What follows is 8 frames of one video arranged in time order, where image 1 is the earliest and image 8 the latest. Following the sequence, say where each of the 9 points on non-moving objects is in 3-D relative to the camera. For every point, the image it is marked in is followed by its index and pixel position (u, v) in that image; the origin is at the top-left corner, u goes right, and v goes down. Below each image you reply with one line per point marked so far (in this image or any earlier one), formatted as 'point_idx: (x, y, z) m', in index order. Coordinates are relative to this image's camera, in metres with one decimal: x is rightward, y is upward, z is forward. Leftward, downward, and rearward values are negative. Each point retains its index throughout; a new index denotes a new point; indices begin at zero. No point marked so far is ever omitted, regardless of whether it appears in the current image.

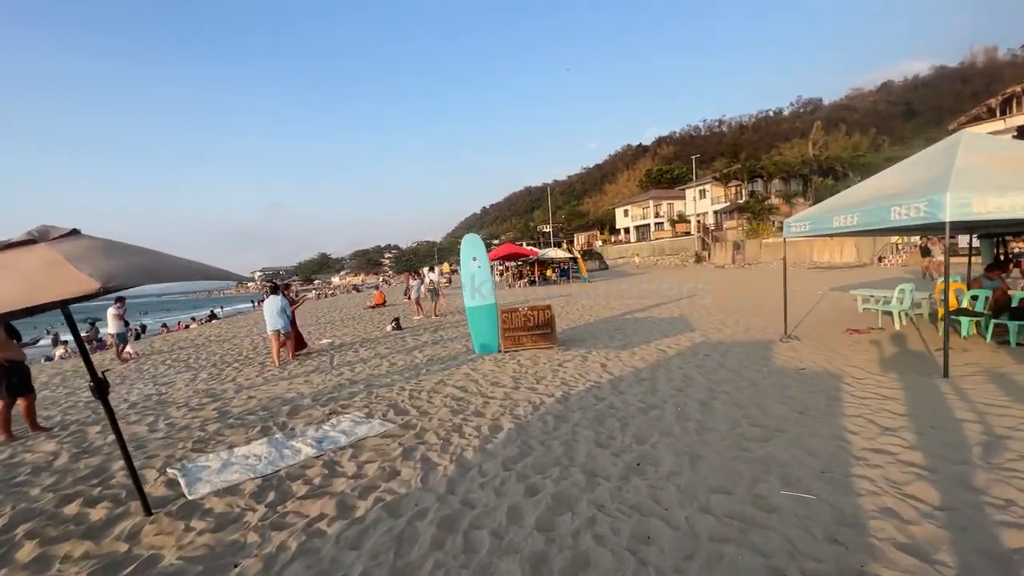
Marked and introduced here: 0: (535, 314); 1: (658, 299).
0: (+0.4, -0.5, +8.9) m
1: (+5.5, -0.4, +17.9) m
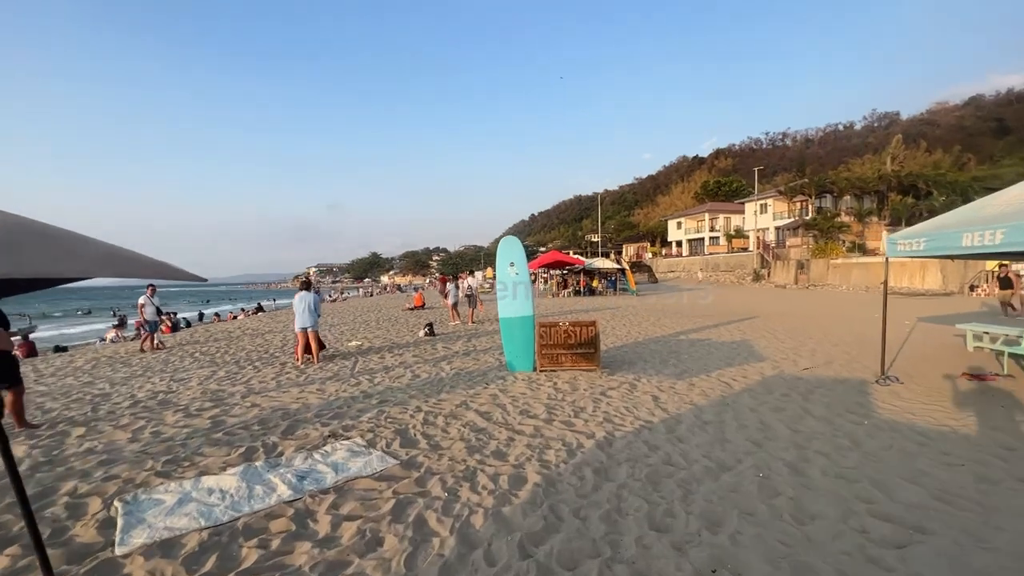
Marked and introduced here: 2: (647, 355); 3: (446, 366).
0: (+1.1, -0.7, +7.8) m
1: (+7.0, -1.1, +16.3) m
2: (+2.7, -1.3, +9.5) m
3: (-1.3, -1.5, +8.9) m
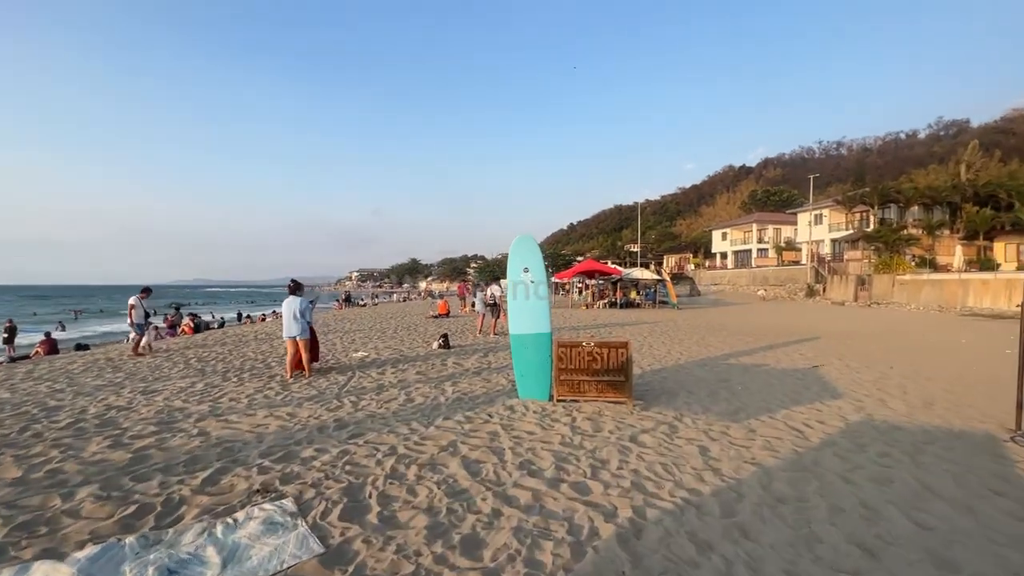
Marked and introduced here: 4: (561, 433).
0: (+1.2, -0.9, +6.4) m
1: (+7.7, -1.6, +14.4) m
2: (+3.0, -1.6, +7.9) m
3: (-1.0, -1.6, +7.6) m
4: (+0.5, -1.6, +5.2) m
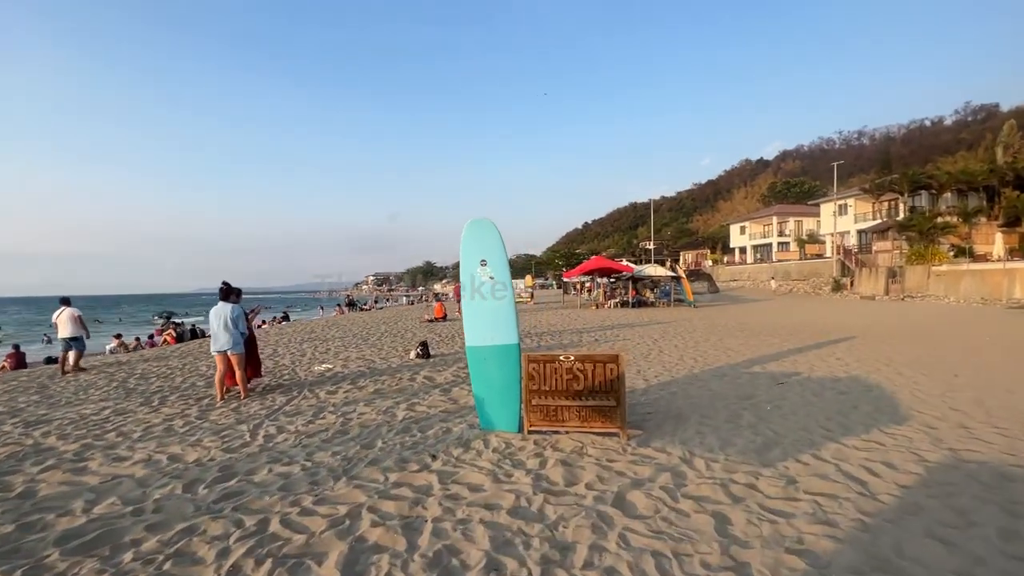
0: (+0.8, -0.9, +4.9) m
1: (+7.6, -1.4, +12.6) m
2: (+2.6, -1.5, +6.3) m
3: (-1.4, -1.6, +6.2) m
4: (0.0, -1.6, +3.7) m
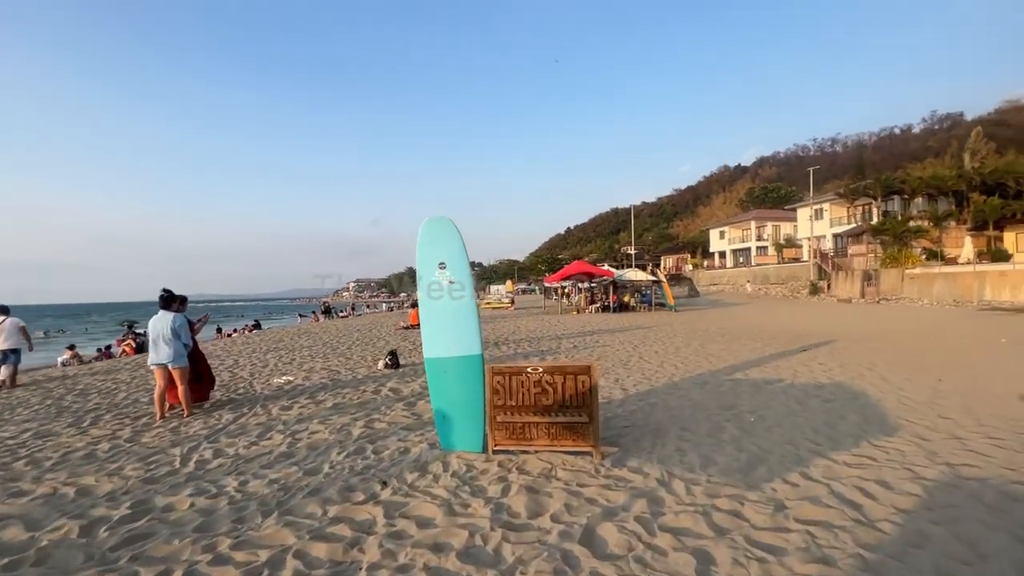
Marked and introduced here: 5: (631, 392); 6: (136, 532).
0: (+0.4, -0.9, +4.4) m
1: (+6.9, -1.5, +12.4) m
2: (+2.2, -1.6, +5.9) m
3: (-1.8, -1.7, +5.7) m
4: (-0.3, -1.6, +3.2) m
5: (+1.8, -1.6, +7.2) m
6: (-2.5, -1.6, +3.2) m
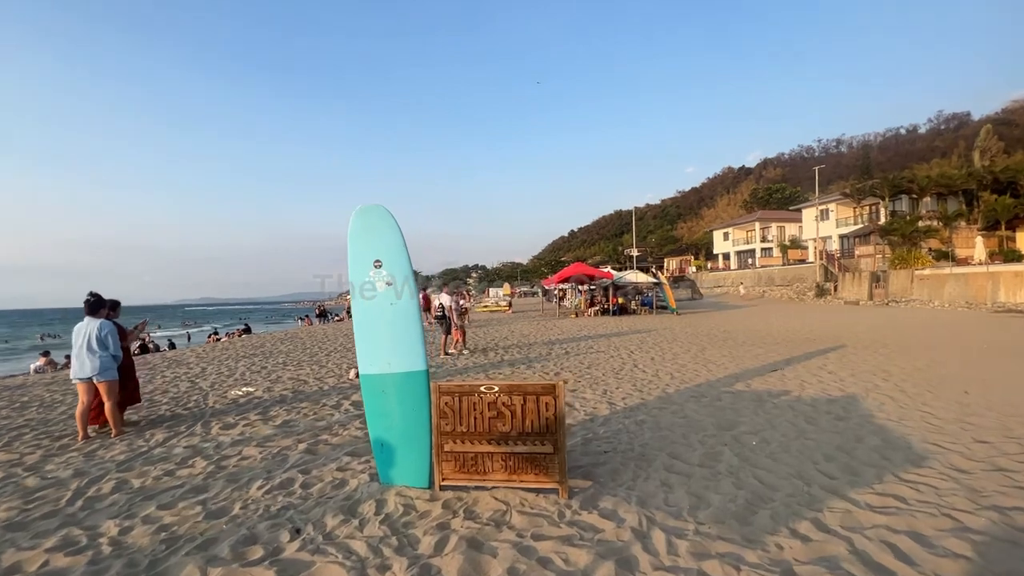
0: (0.0, -0.9, +3.7) m
1: (+6.6, -1.5, +11.6) m
2: (+1.8, -1.6, +5.1) m
3: (-2.2, -1.7, +4.9) m
4: (-0.7, -1.6, +2.5) m
5: (+1.4, -1.6, +6.4) m
6: (-2.9, -1.7, +2.5) m
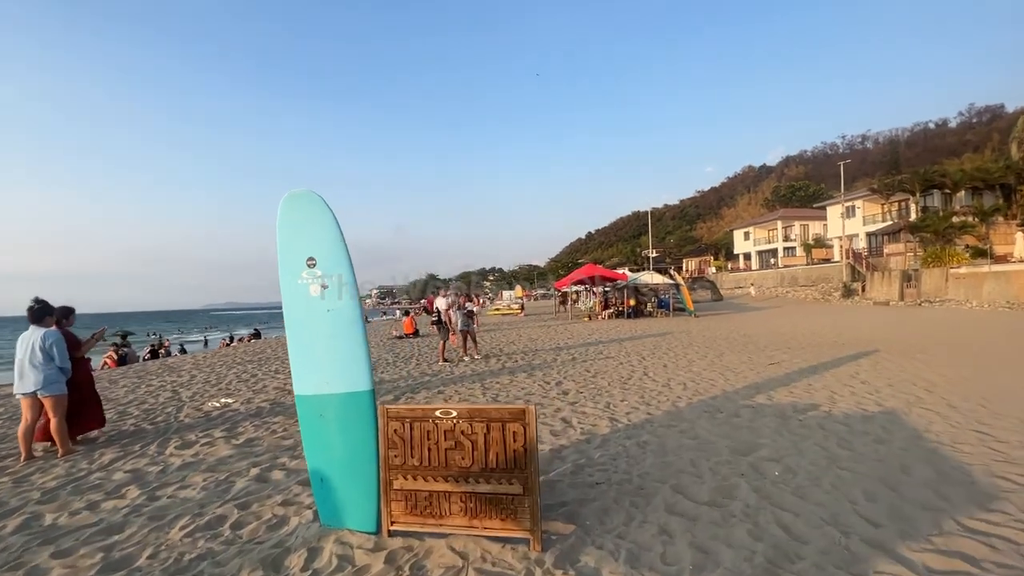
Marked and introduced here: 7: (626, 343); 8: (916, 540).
0: (-0.2, -0.9, +3.0) m
1: (+6.7, -1.5, +10.7) m
2: (+1.6, -1.6, +4.4) m
3: (-2.4, -1.7, +4.3) m
4: (-1.0, -1.6, +1.8) m
5: (+1.3, -1.6, +5.7) m
6: (-3.2, -1.7, +1.9) m
7: (+3.5, -1.7, +14.5) m
8: (+2.5, -1.5, +2.9) m
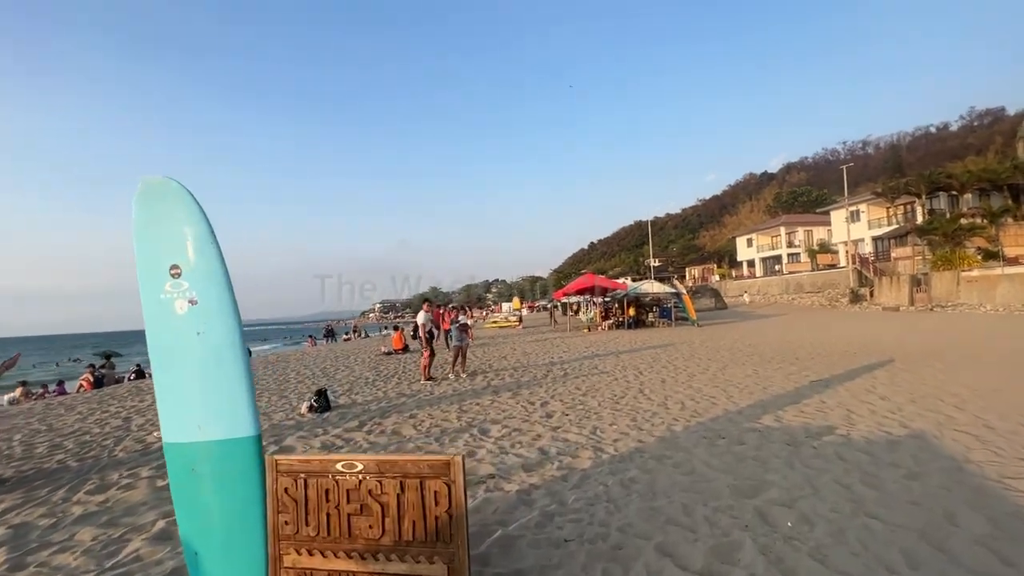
0: (-0.6, -1.0, +2.2) m
1: (+6.4, -1.7, +9.9) m
2: (+1.3, -1.6, +3.6) m
3: (-2.7, -1.9, +3.6) m
4: (-1.3, -1.7, +1.0) m
5: (+1.0, -1.7, +4.9) m
6: (-3.6, -1.8, +1.2) m
7: (+3.2, -1.9, +13.7) m
8: (+2.1, -1.5, +2.1) m
